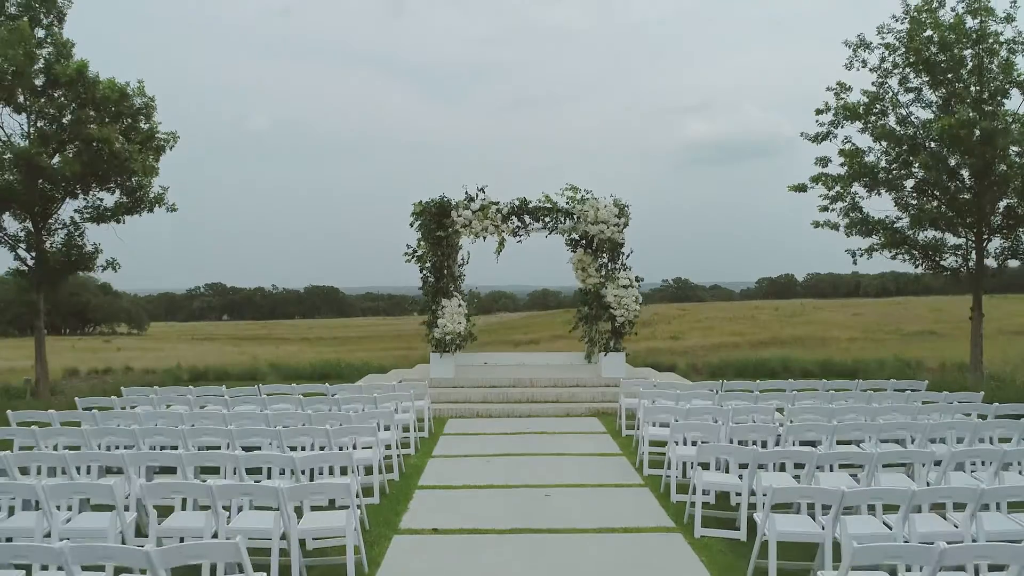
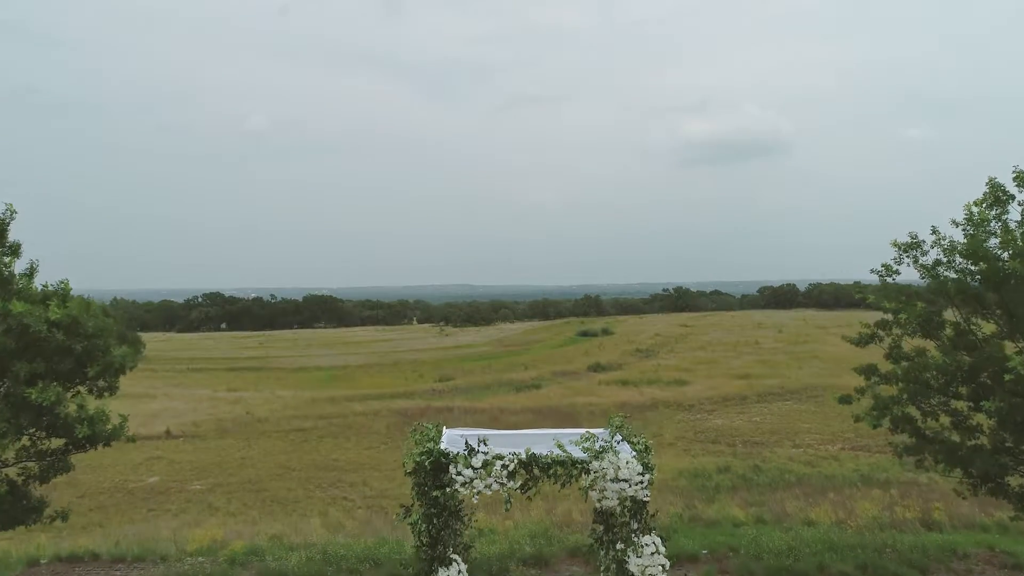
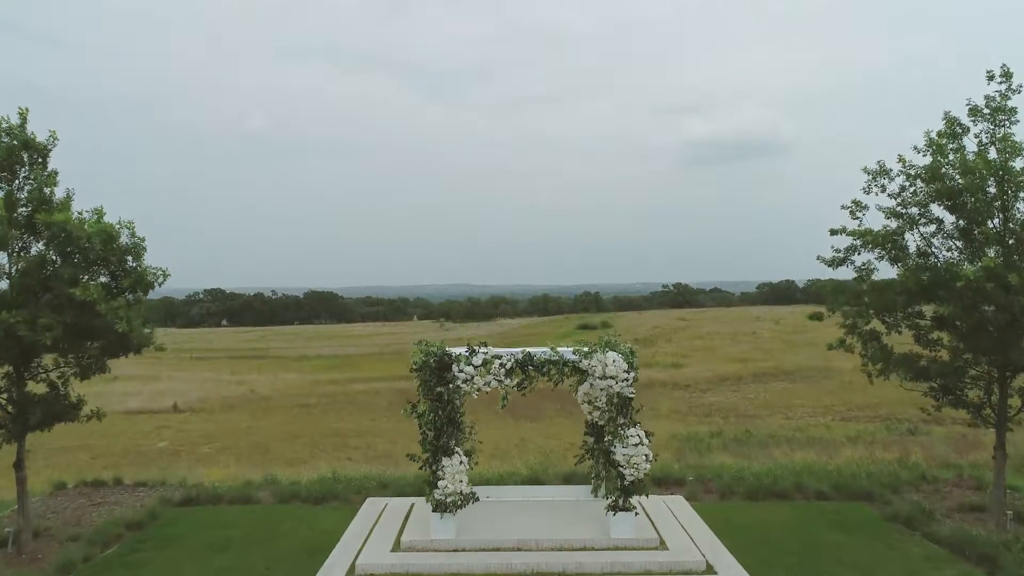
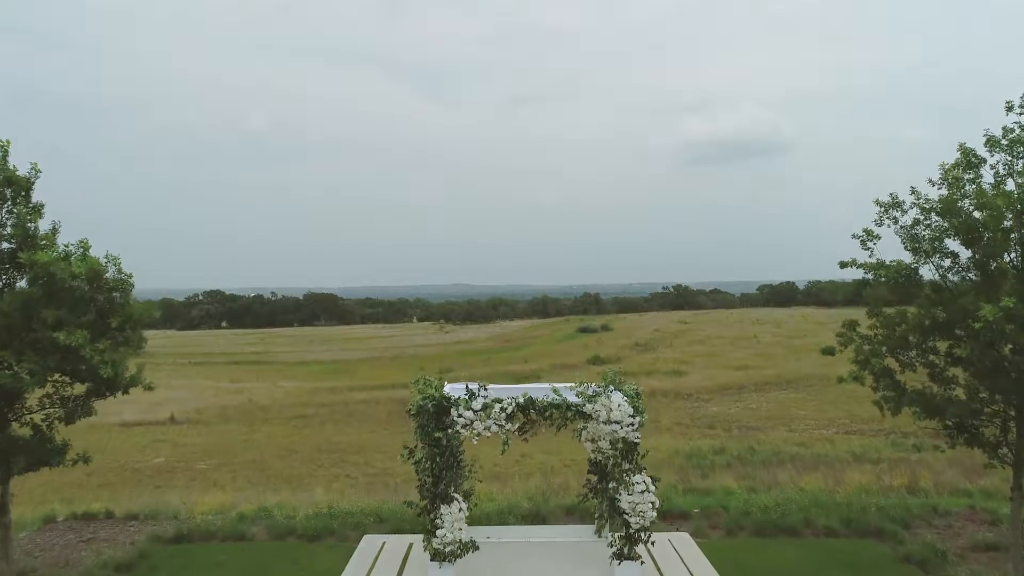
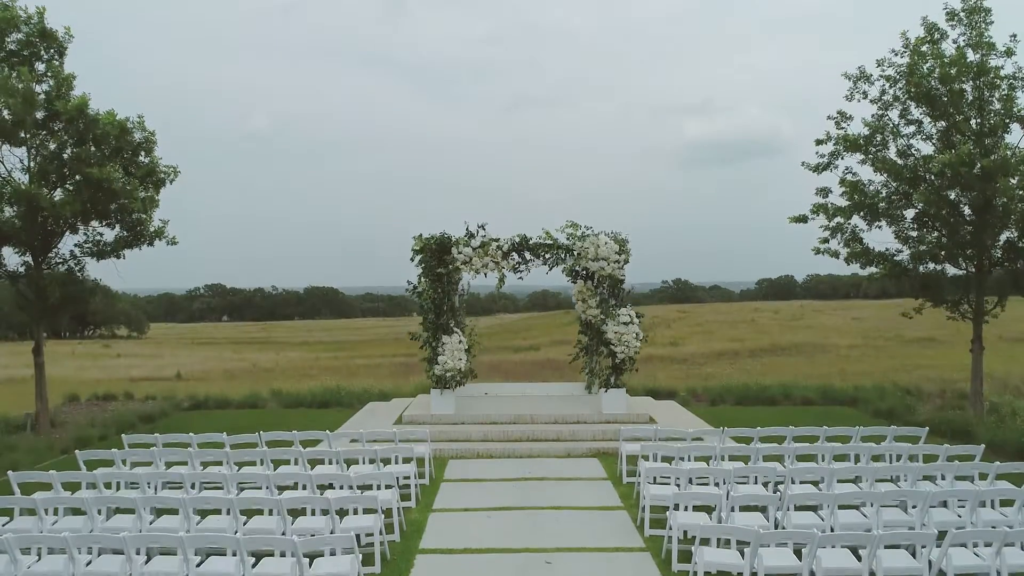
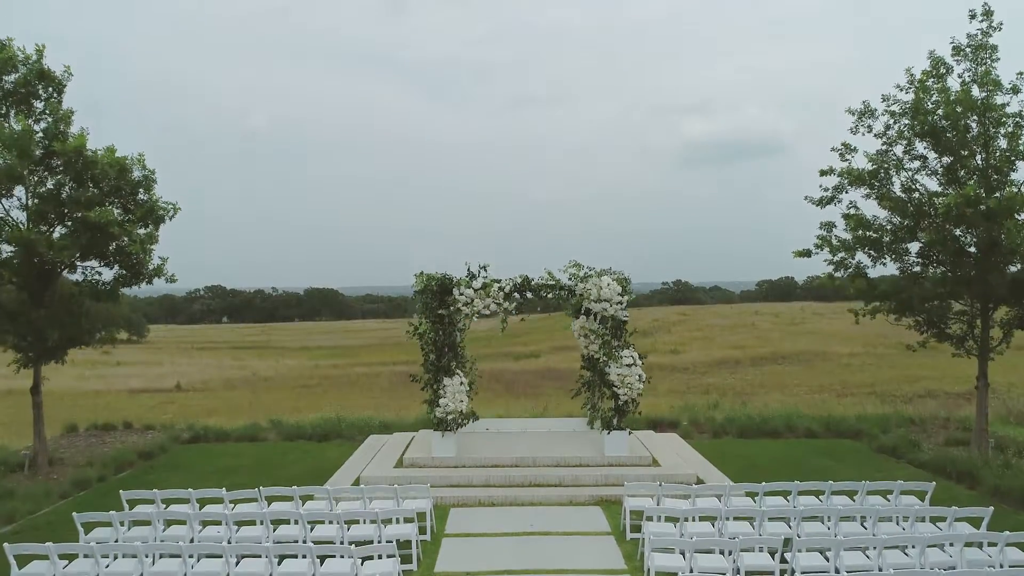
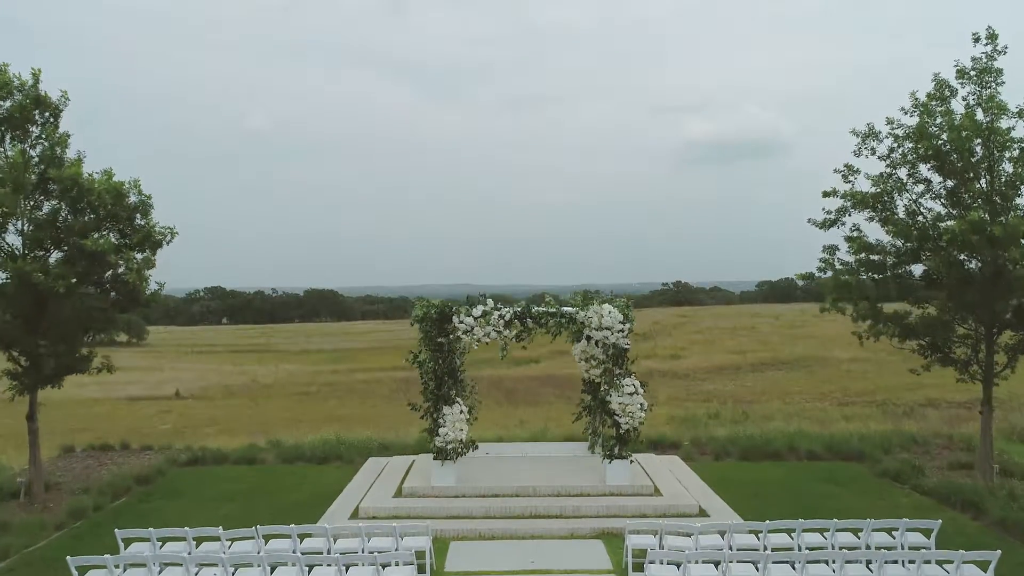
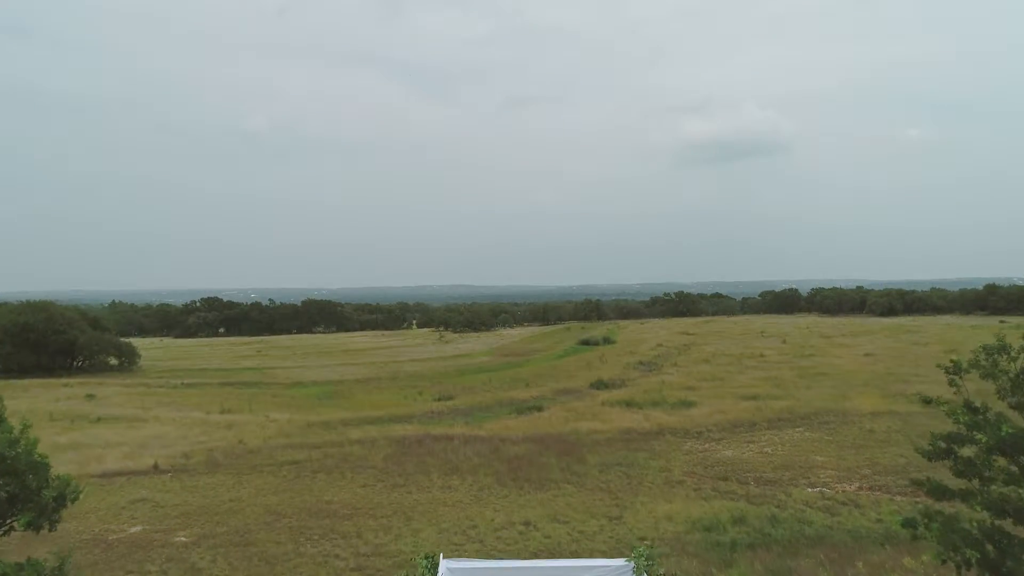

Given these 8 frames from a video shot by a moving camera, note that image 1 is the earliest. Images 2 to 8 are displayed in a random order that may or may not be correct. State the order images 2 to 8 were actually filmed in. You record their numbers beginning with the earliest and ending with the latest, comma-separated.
5, 6, 7, 3, 4, 2, 8
